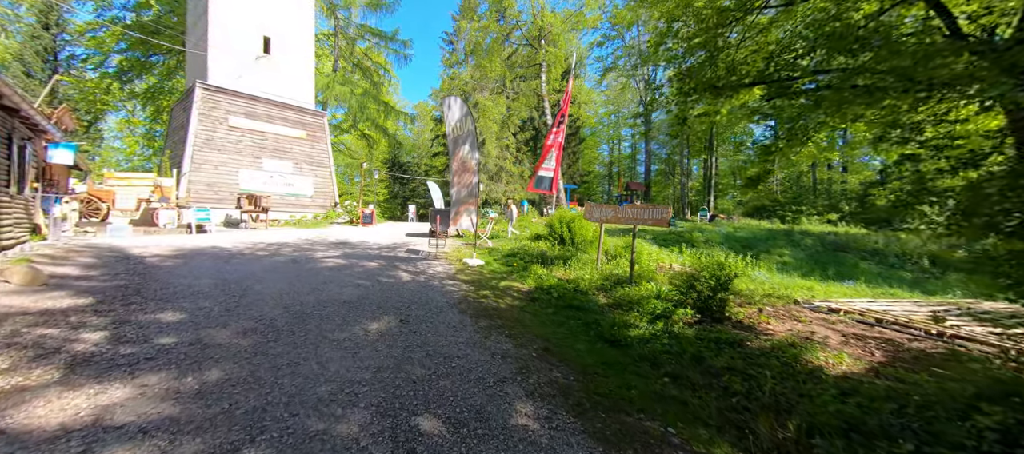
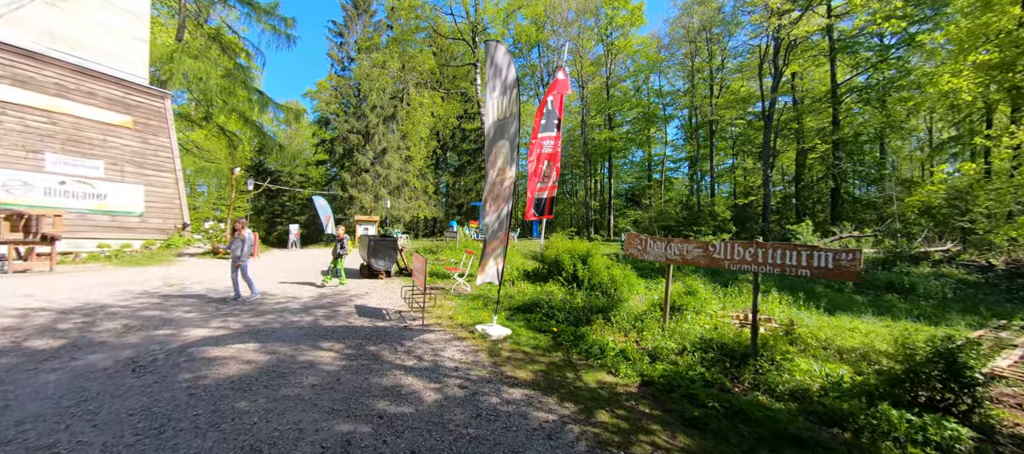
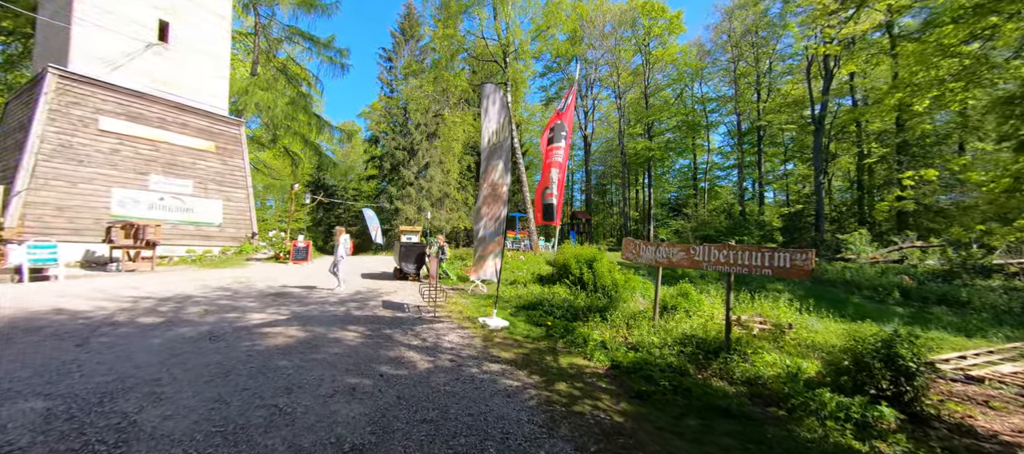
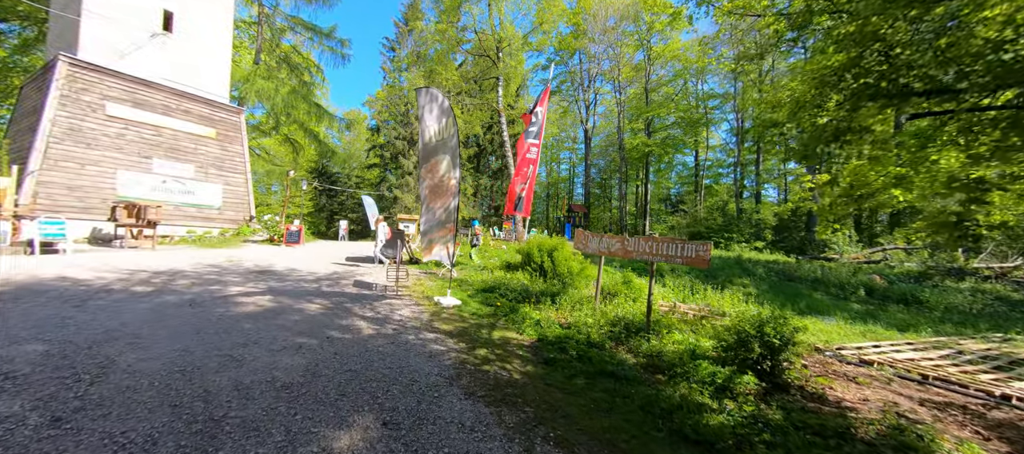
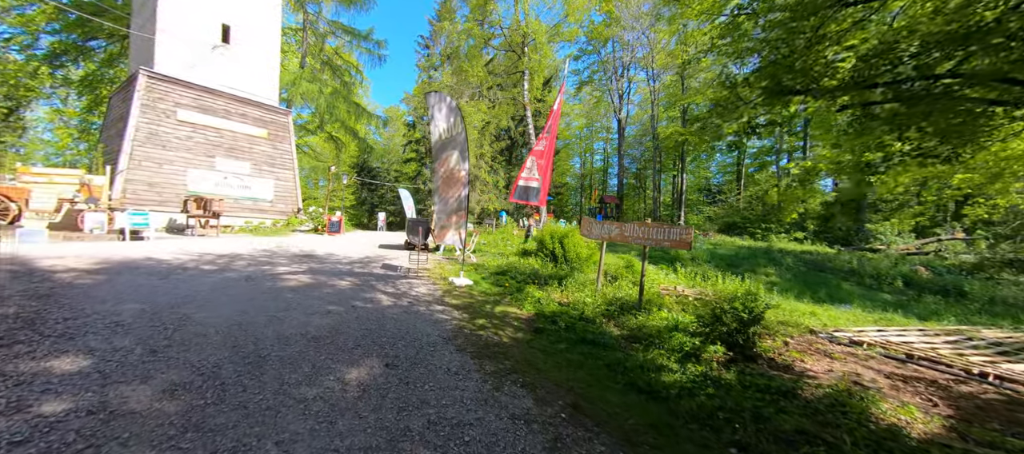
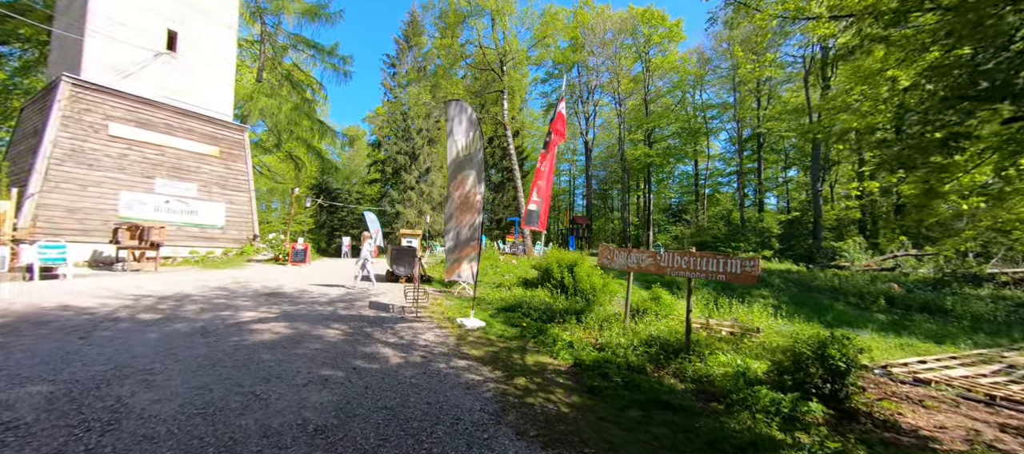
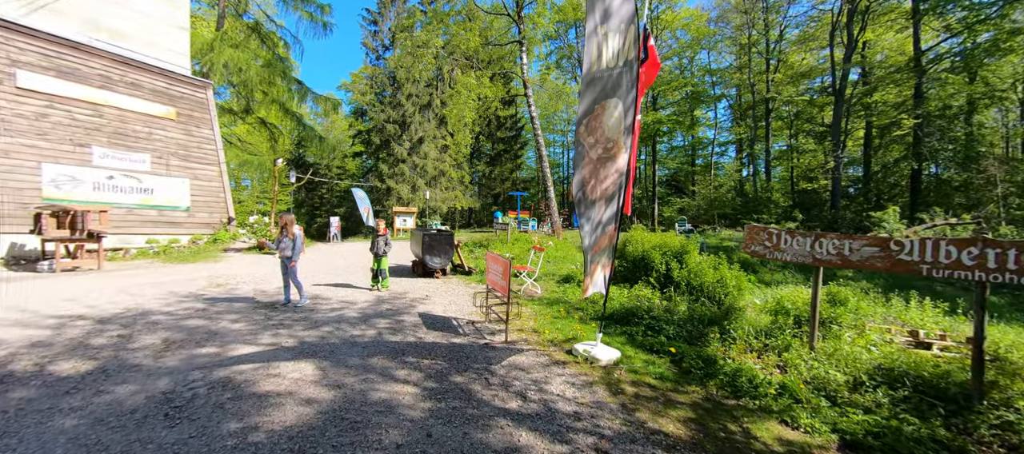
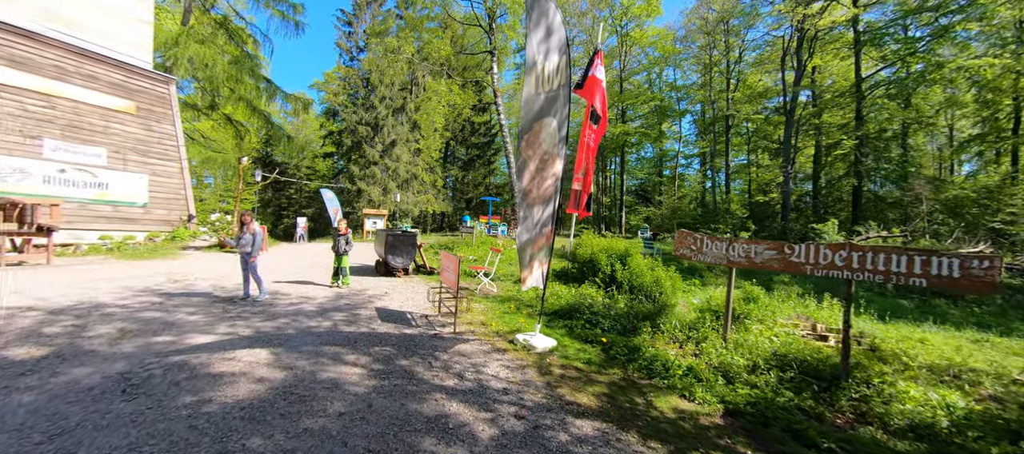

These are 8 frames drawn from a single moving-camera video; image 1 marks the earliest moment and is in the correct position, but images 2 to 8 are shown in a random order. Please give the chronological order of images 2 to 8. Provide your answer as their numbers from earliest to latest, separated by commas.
5, 4, 6, 3, 2, 8, 7
